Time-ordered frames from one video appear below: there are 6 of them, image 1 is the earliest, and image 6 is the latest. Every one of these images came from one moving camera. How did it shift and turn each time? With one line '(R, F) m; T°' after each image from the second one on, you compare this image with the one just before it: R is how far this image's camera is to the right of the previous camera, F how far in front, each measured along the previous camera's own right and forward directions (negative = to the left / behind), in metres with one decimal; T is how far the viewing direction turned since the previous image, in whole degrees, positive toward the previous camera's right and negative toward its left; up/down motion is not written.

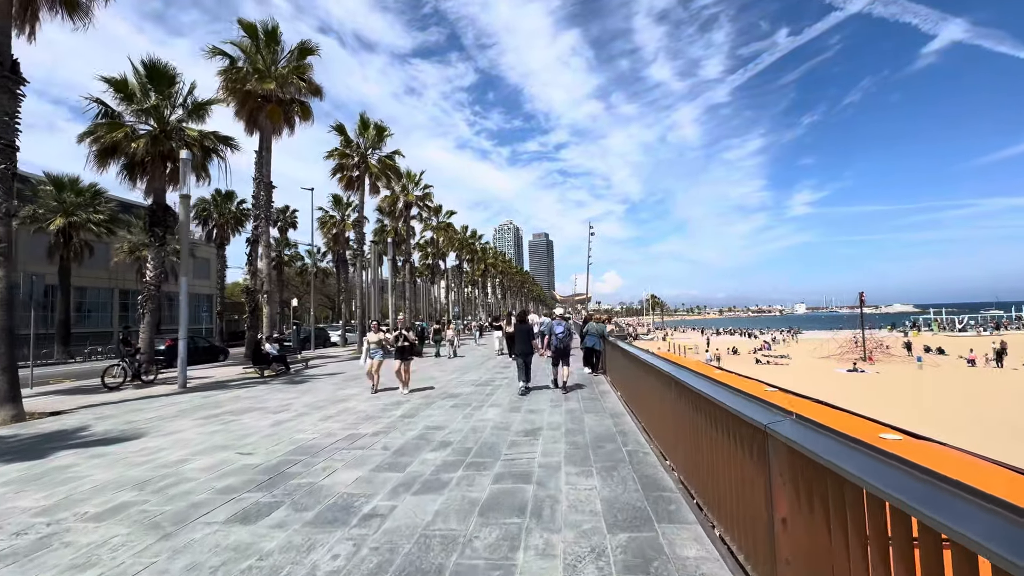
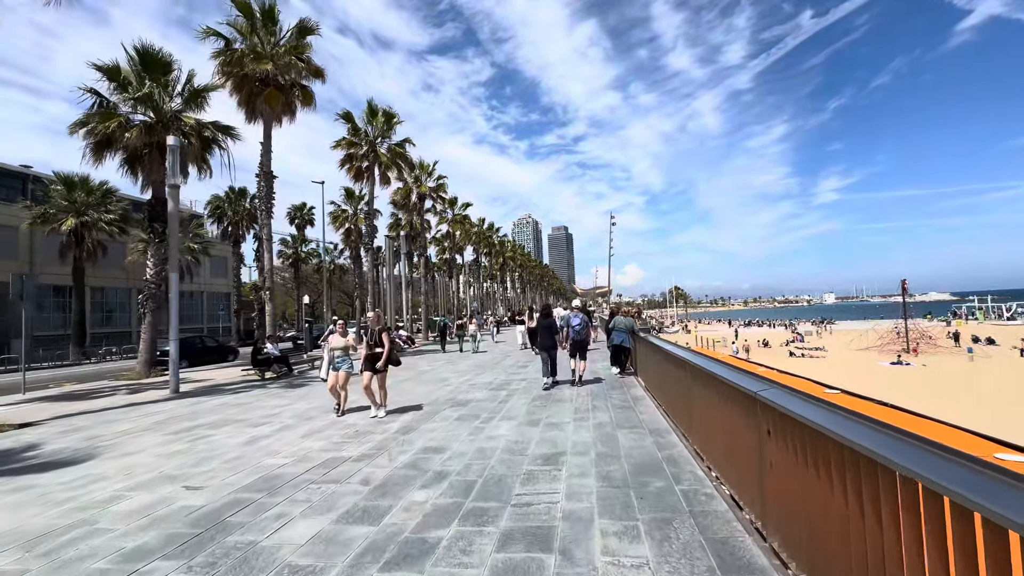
(+0.1, +1.5) m; -2°
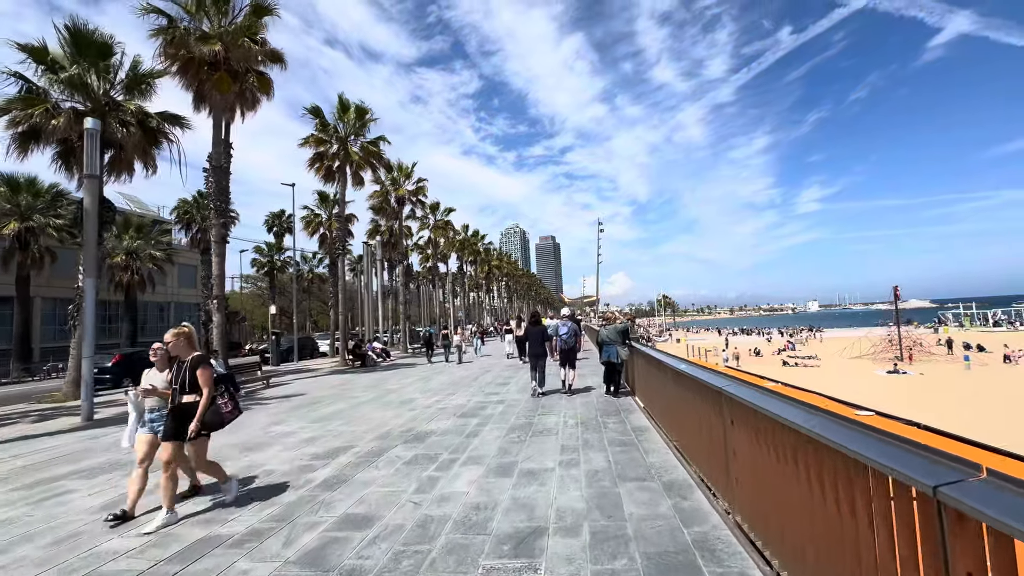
(+0.3, +1.8) m; +1°
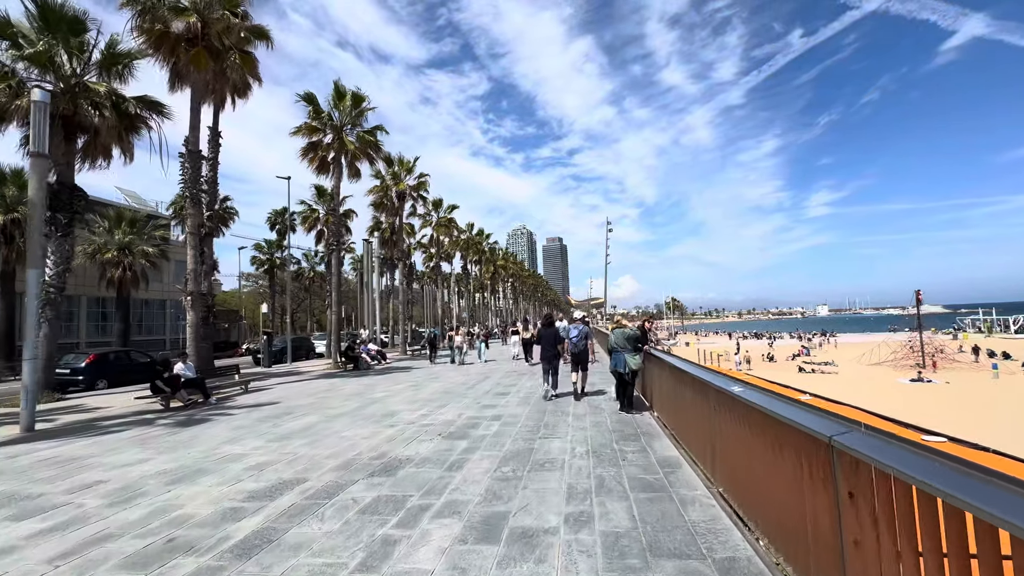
(+0.1, +1.5) m; -1°
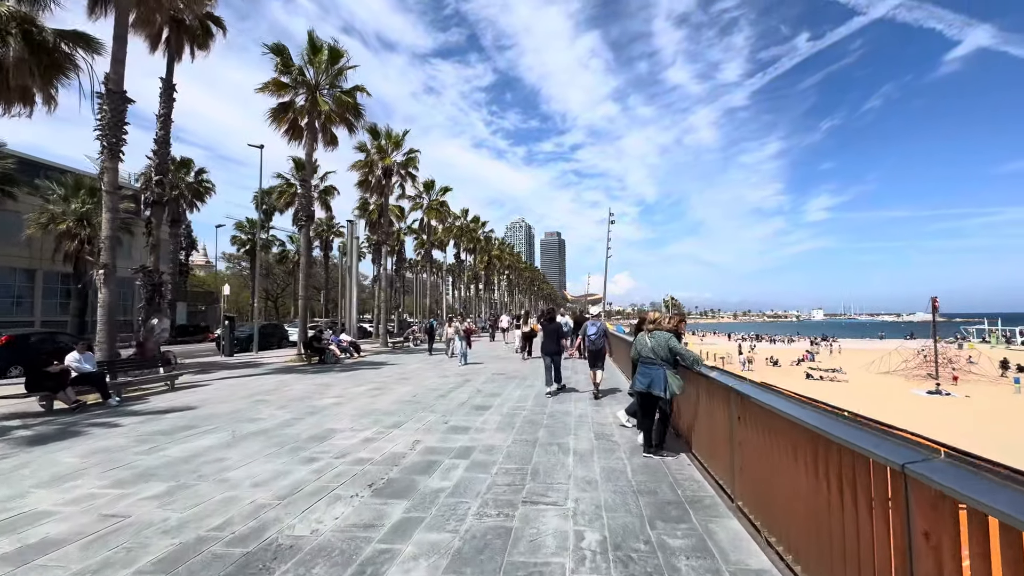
(+0.2, +2.7) m; 0°
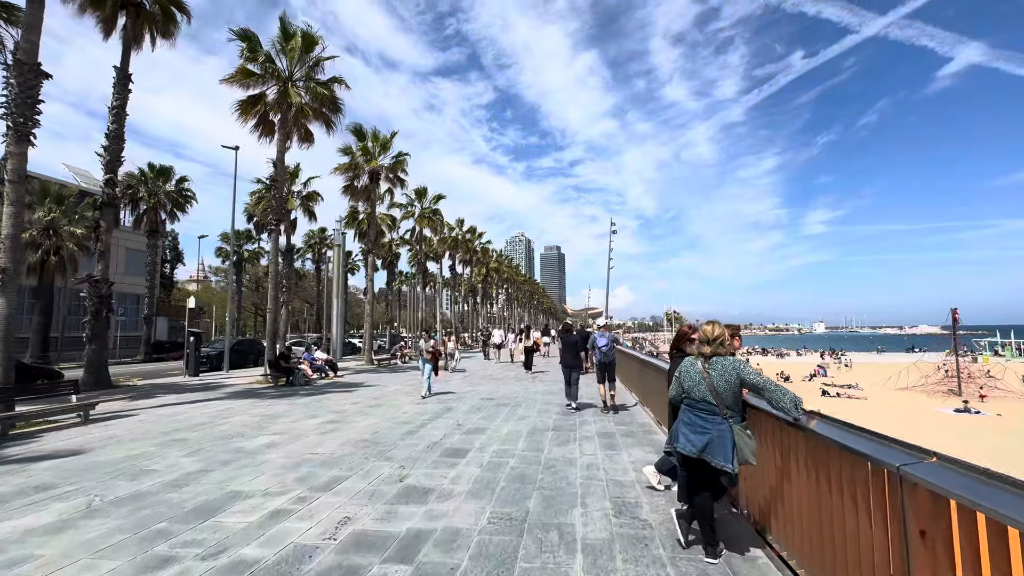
(+0.2, +2.2) m; 0°
